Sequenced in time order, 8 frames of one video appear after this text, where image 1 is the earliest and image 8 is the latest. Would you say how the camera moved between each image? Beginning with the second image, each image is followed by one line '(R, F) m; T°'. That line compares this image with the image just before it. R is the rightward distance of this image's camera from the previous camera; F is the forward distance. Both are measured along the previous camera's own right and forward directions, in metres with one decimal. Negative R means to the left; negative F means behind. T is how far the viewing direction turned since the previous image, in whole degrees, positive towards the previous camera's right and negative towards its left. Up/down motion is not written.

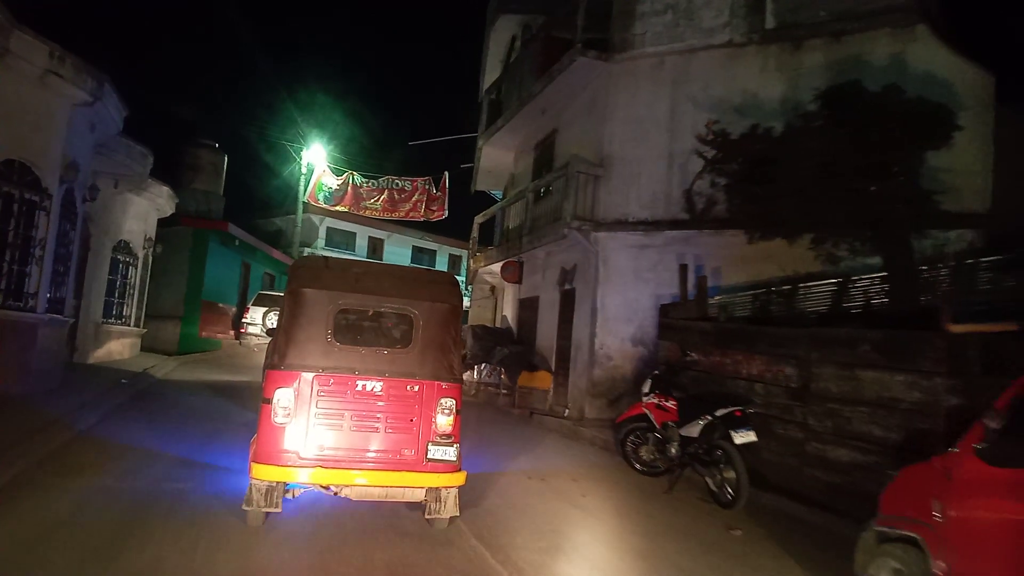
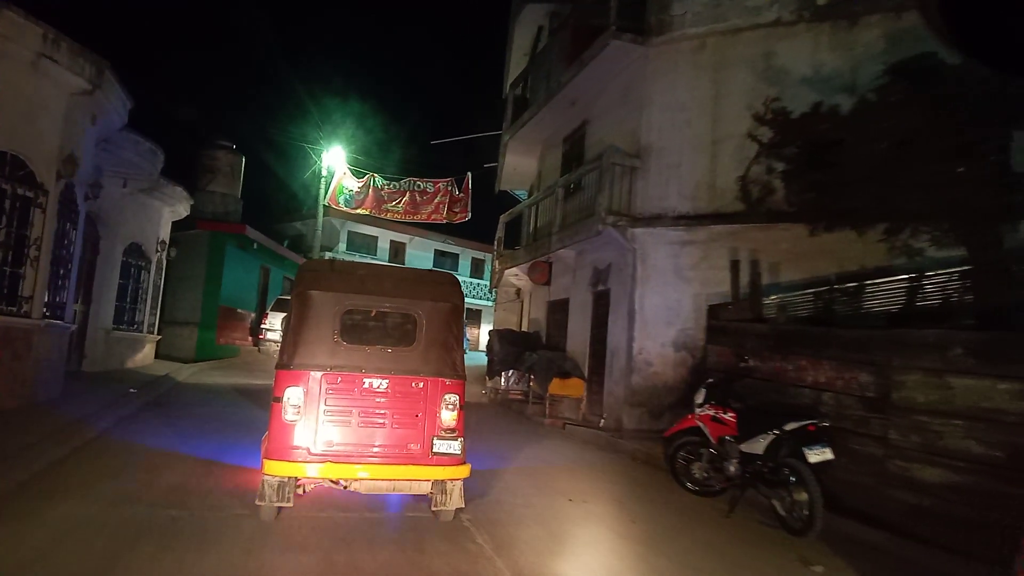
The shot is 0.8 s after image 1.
(-0.2, +0.9) m; -2°
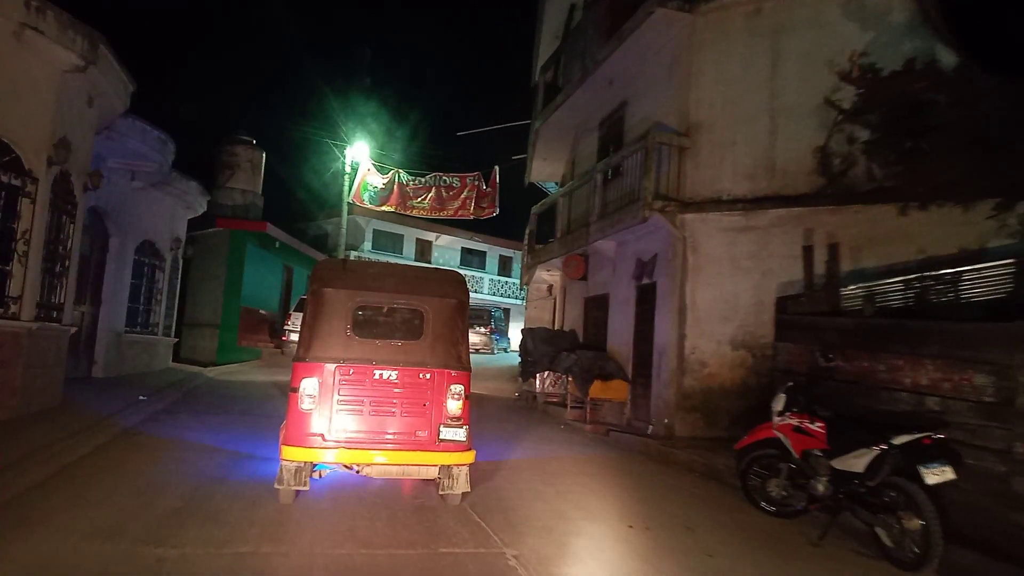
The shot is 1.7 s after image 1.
(-0.2, +1.1) m; -2°
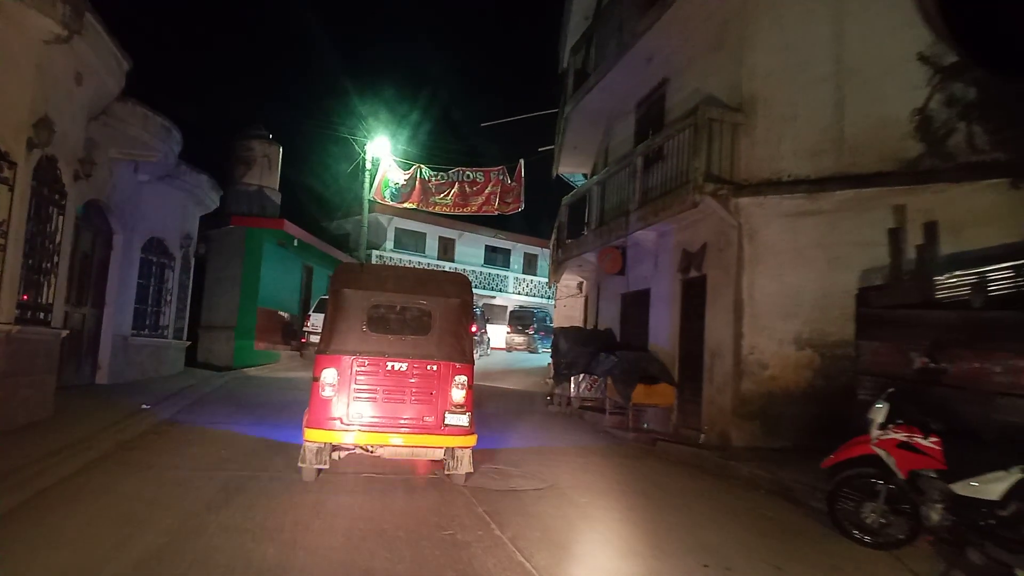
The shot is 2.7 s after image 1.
(-0.2, +1.0) m; -2°
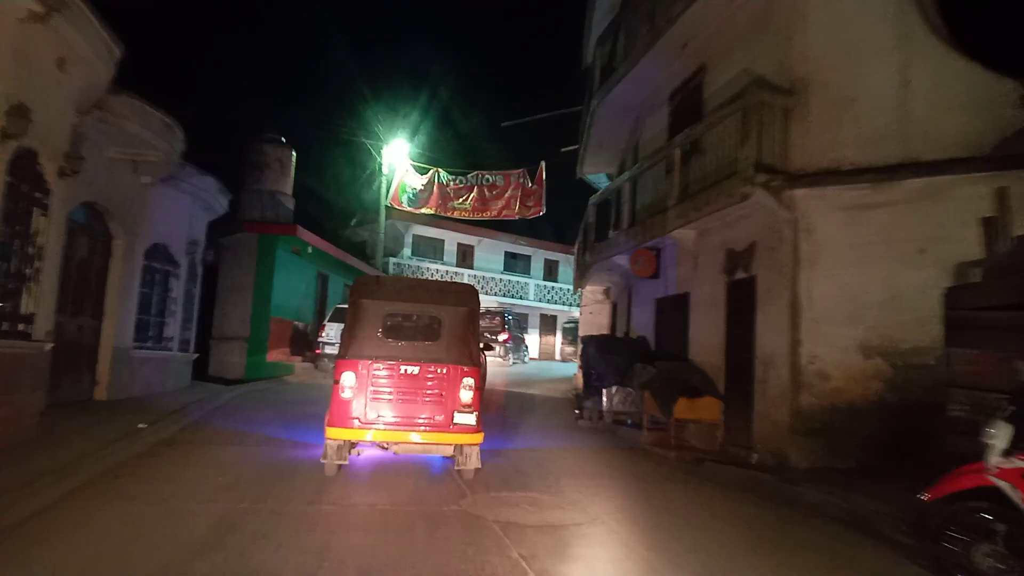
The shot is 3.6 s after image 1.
(-0.1, +0.9) m; -1°
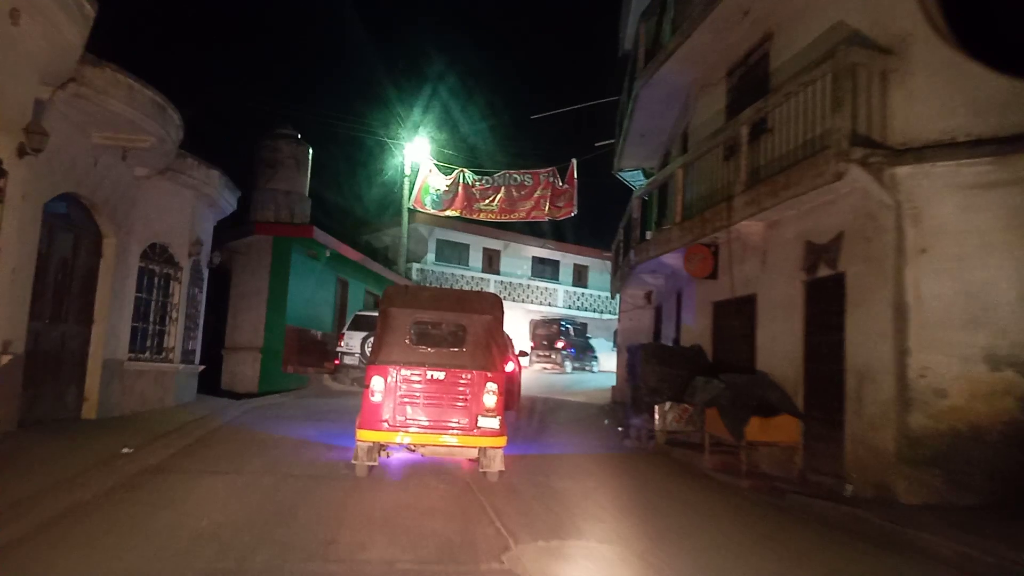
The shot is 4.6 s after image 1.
(-0.2, +1.4) m; -2°
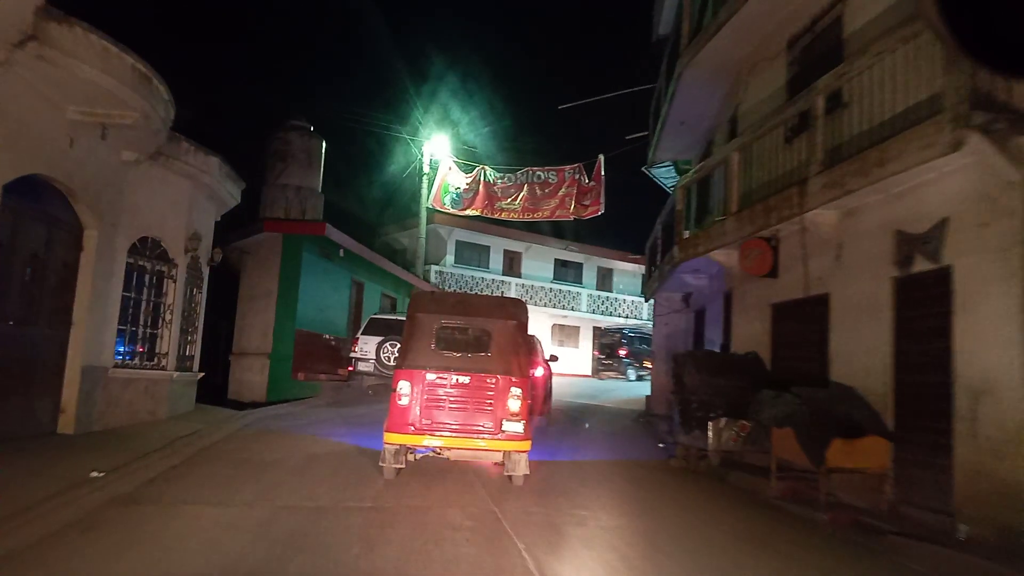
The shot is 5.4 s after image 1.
(-0.2, +1.2) m; -1°
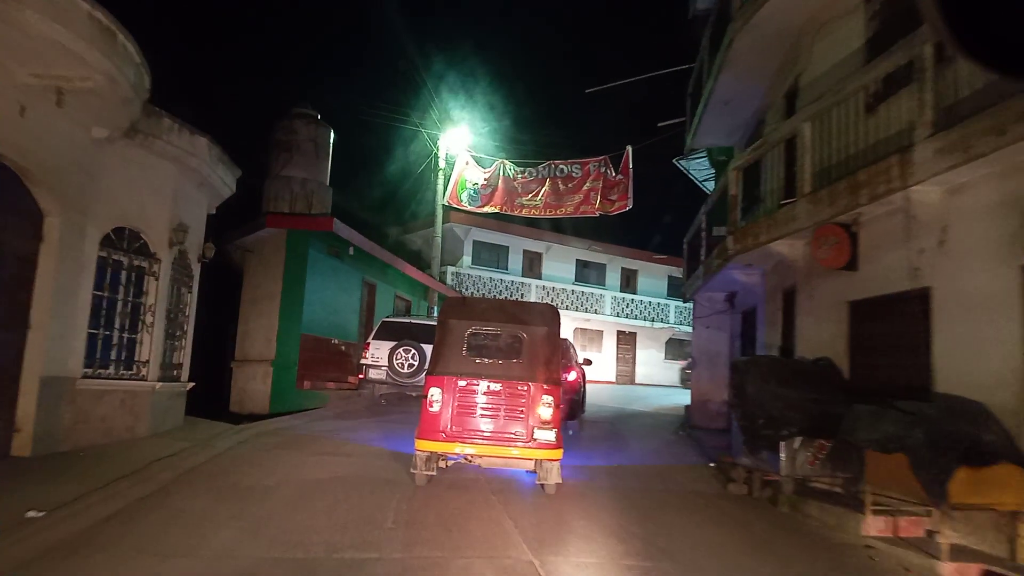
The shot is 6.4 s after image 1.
(-0.2, +1.4) m; -1°
